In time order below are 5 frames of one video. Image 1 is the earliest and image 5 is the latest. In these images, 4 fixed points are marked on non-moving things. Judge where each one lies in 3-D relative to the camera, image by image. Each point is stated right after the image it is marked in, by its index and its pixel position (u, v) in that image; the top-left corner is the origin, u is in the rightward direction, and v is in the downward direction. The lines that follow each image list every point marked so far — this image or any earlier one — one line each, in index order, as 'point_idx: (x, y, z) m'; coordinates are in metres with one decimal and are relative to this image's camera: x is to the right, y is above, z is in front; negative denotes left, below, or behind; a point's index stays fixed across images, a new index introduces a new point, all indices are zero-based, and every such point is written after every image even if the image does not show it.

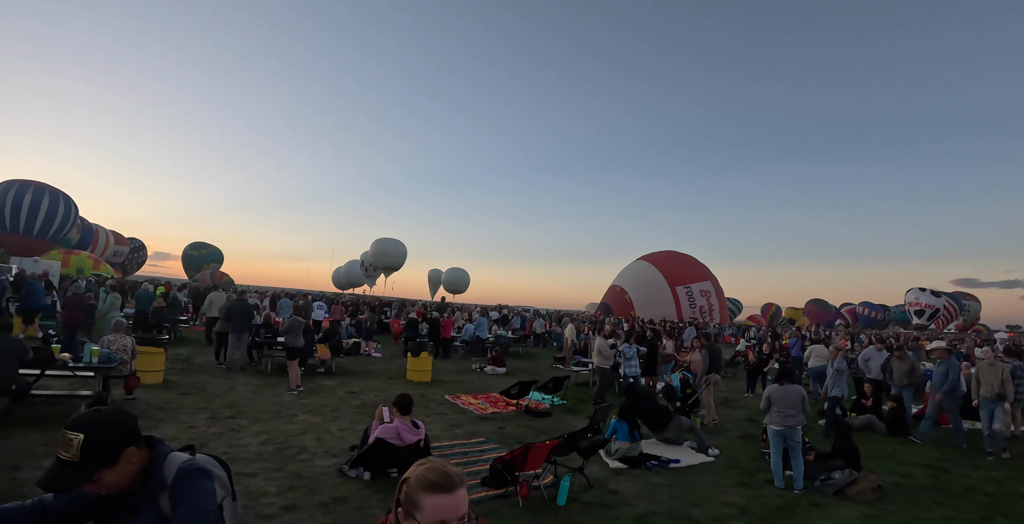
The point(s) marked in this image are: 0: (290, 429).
0: (-3.8, -2.8, +7.9) m
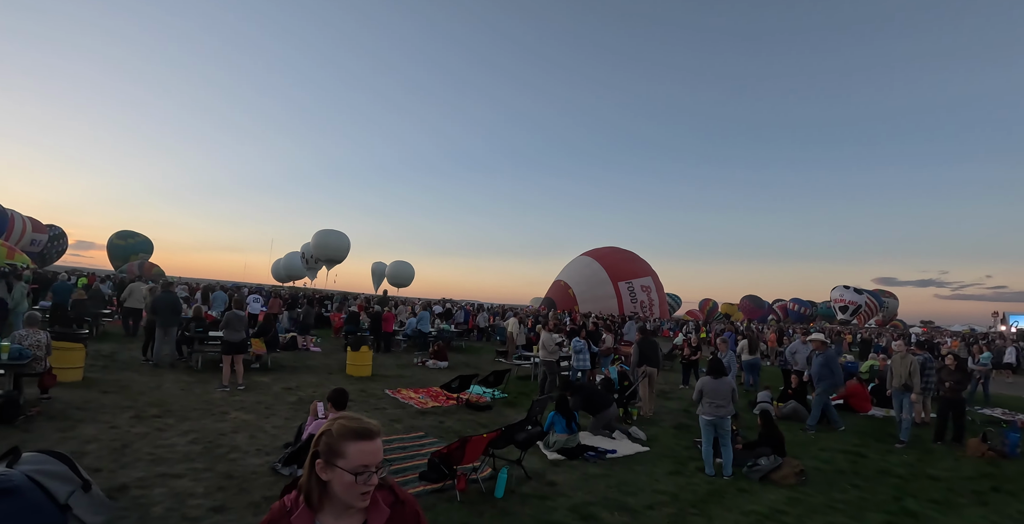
0: (-4.8, -2.7, +7.7) m
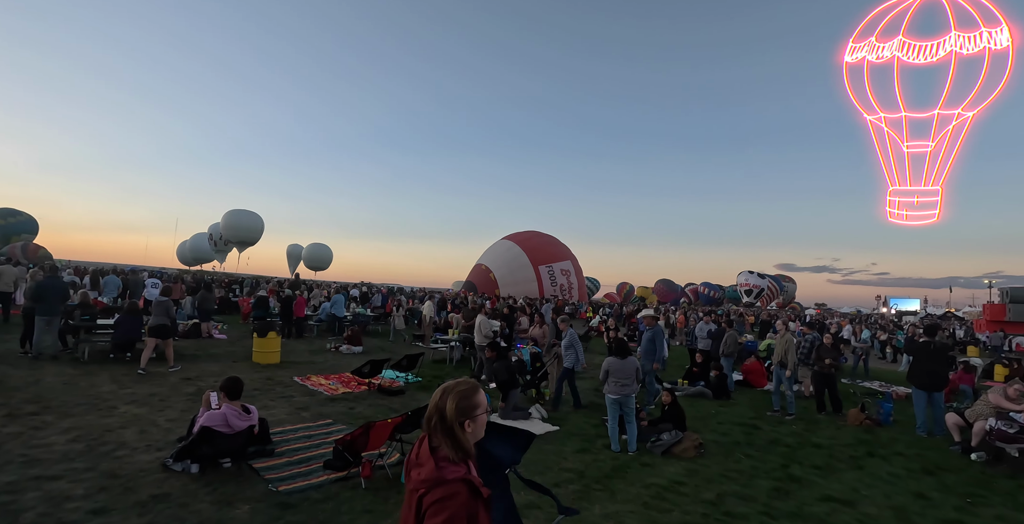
0: (-6.3, -2.5, +7.2) m
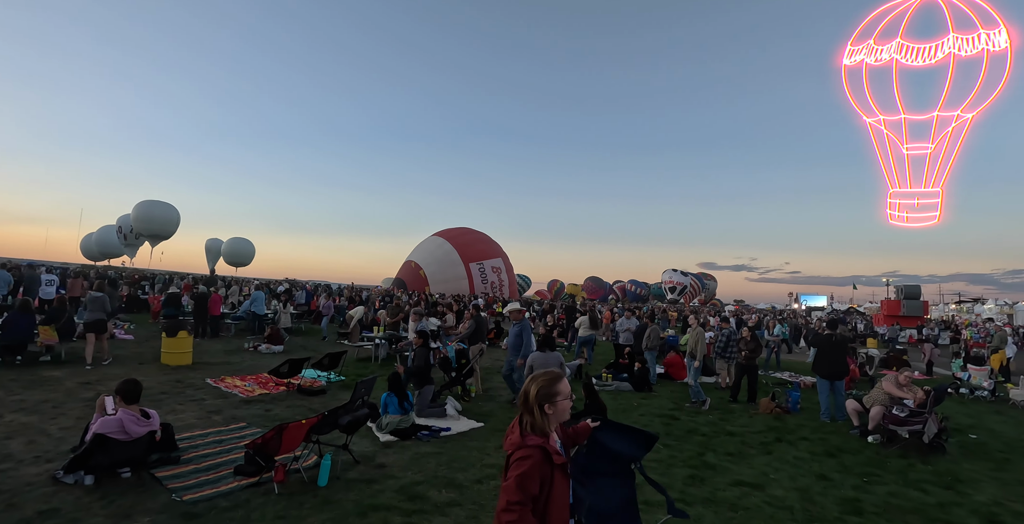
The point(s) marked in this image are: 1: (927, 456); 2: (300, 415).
0: (-7.5, -2.5, +6.7) m
1: (+8.2, -3.7, +9.1) m
2: (-3.4, -2.5, +7.4) m
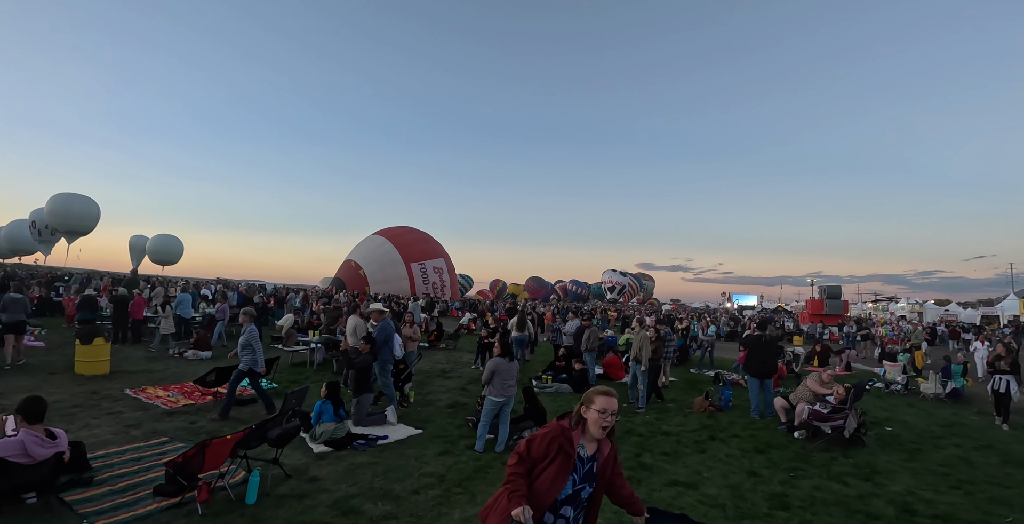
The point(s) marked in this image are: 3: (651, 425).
0: (-8.4, -2.6, +6.1) m
1: (+7.0, -4.0, +9.8) m
2: (-4.4, -2.6, +7.1) m
3: (+3.0, -3.6, +10.1) m
